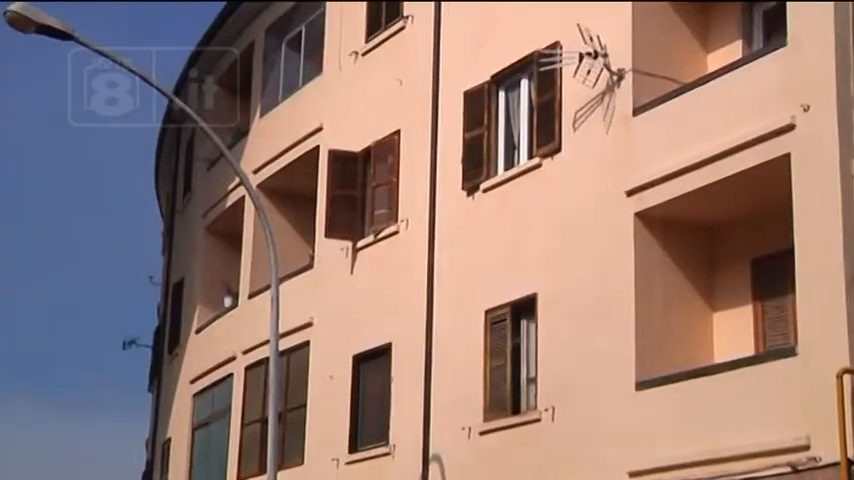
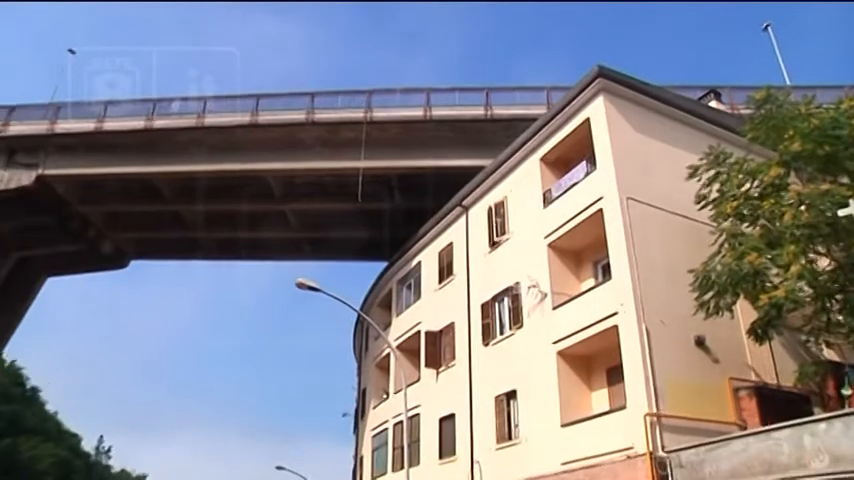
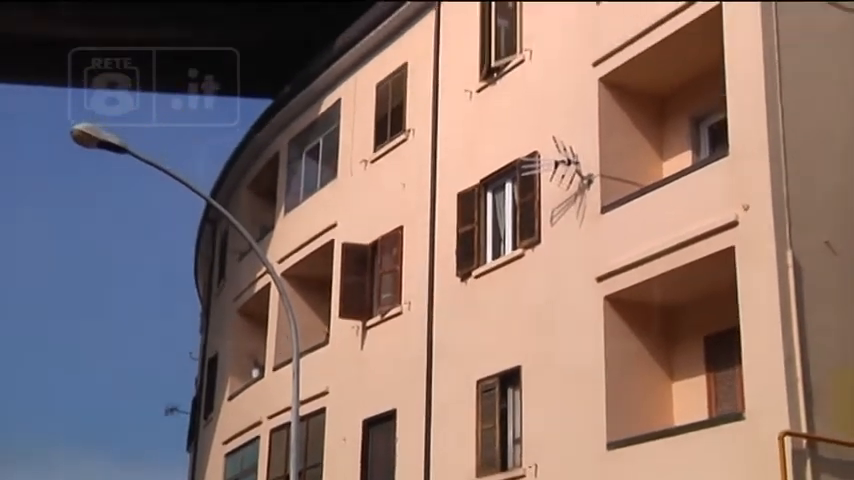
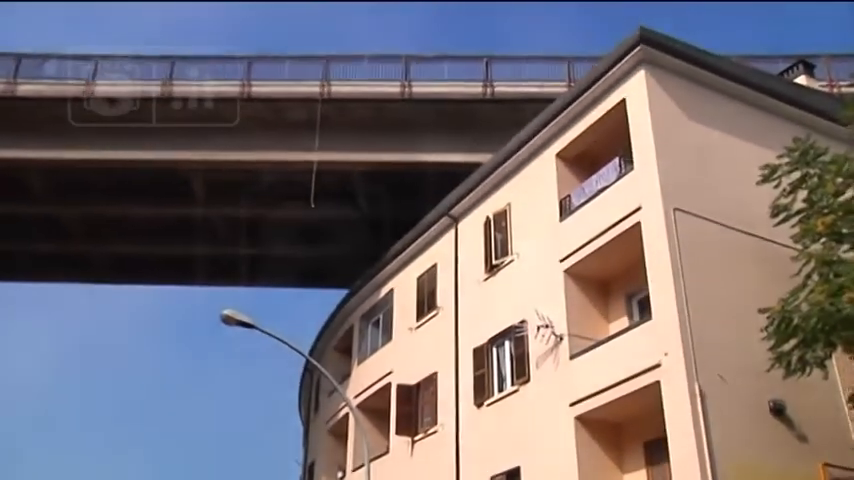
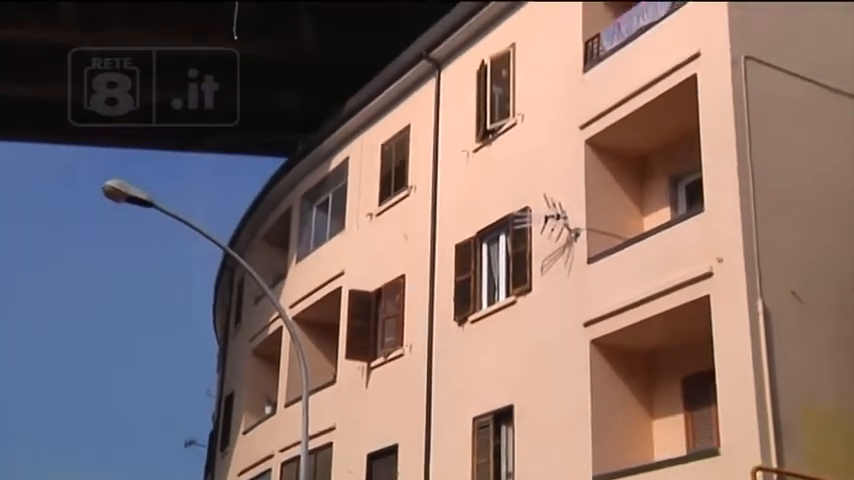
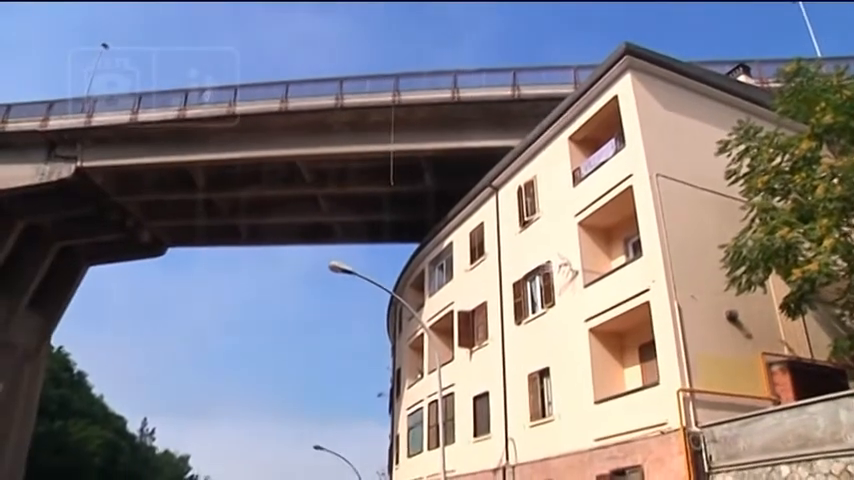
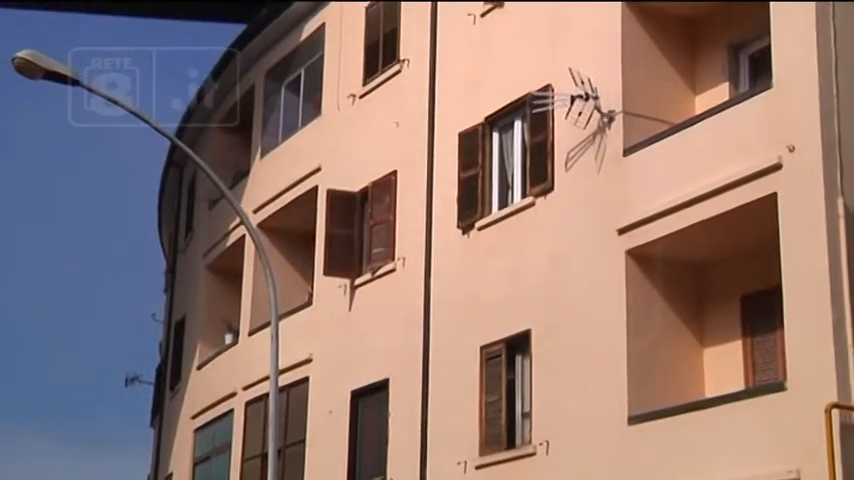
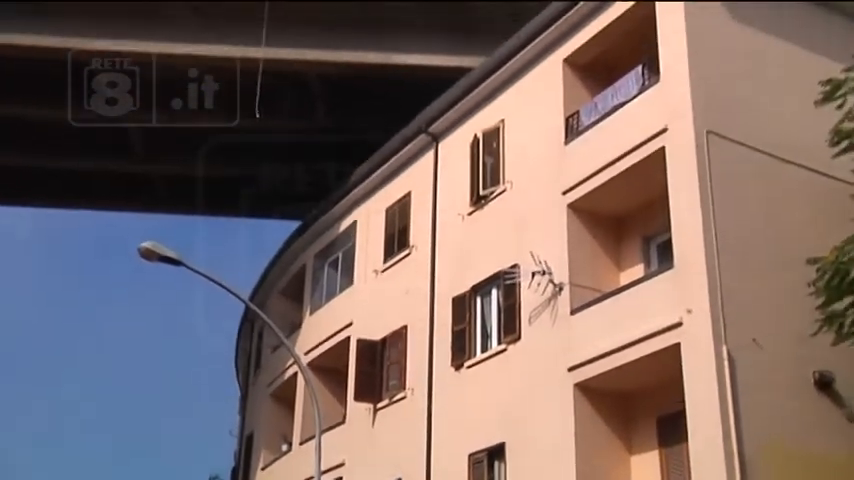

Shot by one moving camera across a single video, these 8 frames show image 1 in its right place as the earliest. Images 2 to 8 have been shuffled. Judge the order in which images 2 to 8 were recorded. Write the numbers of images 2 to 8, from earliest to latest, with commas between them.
7, 3, 5, 8, 4, 2, 6
